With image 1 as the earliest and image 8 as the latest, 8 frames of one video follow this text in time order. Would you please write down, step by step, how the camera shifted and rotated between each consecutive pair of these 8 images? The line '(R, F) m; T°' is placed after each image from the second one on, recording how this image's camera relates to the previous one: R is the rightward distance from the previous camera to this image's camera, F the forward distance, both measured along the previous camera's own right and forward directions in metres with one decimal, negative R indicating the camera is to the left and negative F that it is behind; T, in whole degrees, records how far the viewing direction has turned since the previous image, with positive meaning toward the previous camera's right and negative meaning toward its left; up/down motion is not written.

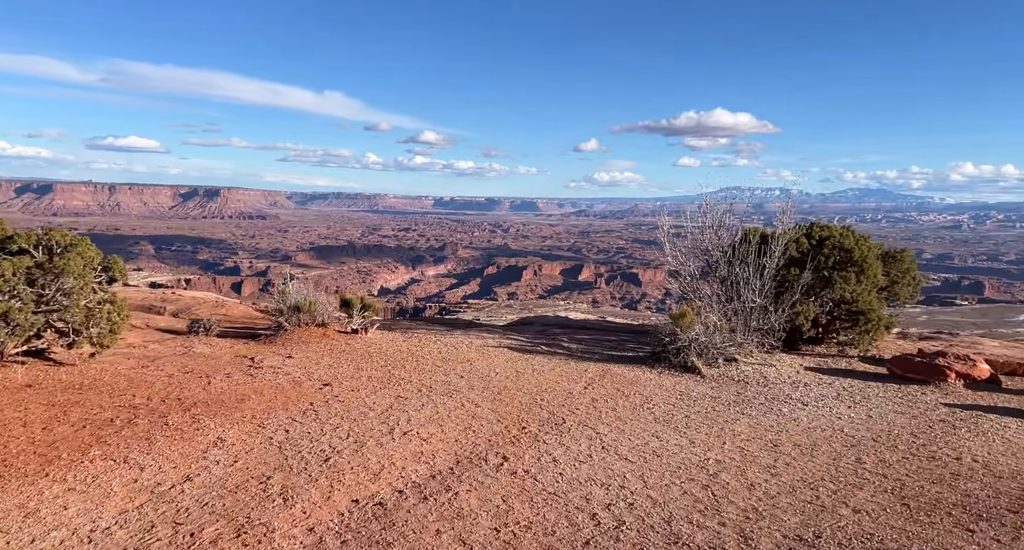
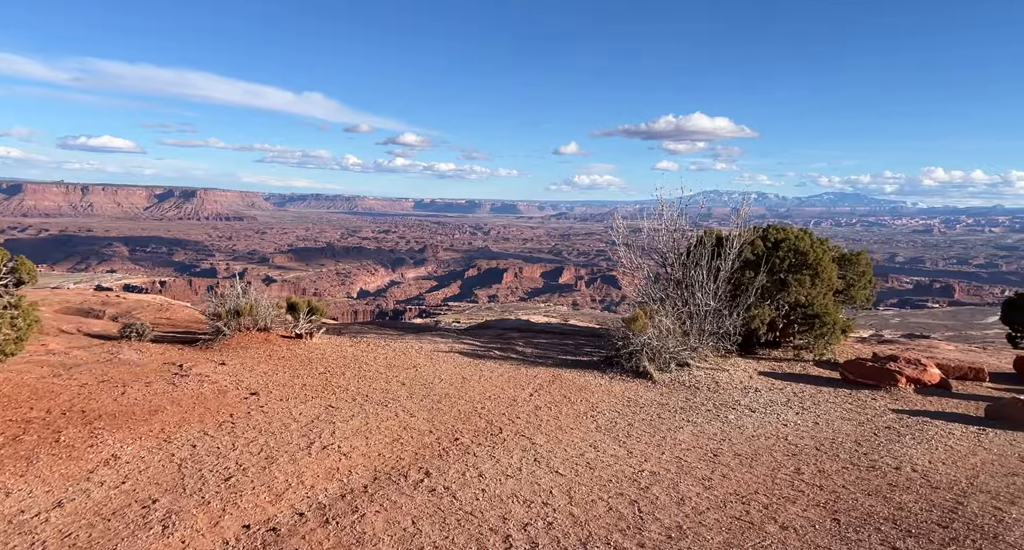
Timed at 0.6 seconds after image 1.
(+0.4, +0.2) m; +2°
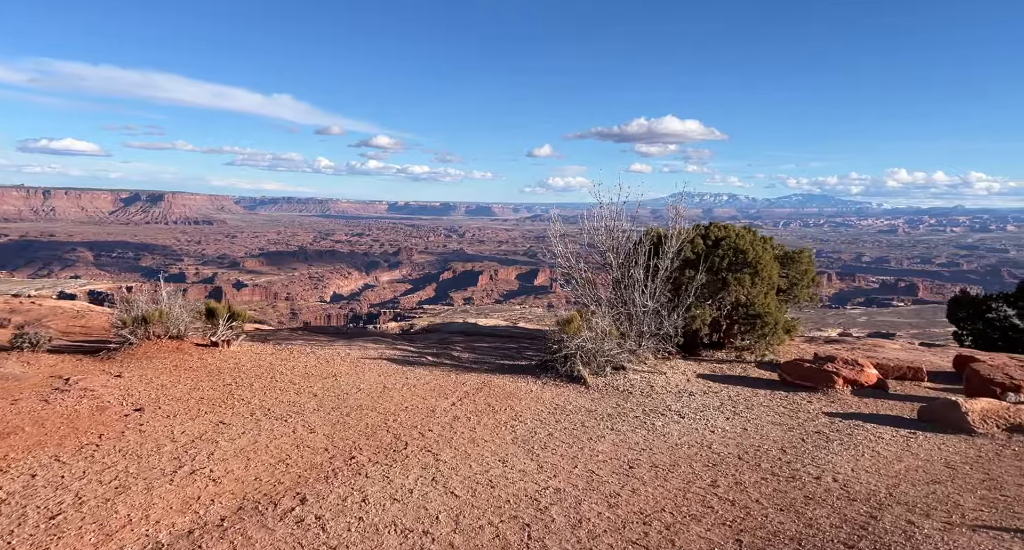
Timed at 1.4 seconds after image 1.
(+0.6, +0.4) m; +3°
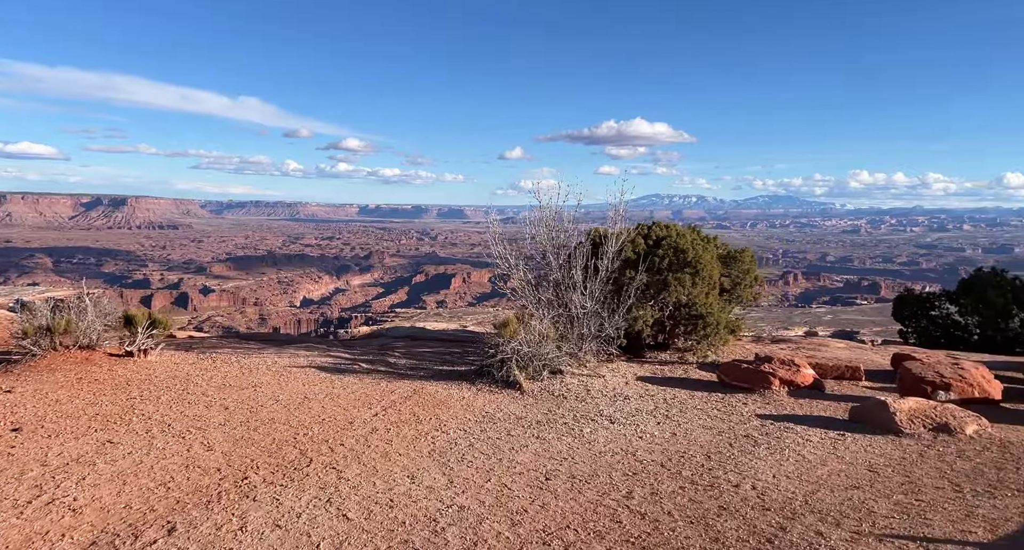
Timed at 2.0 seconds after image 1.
(+0.5, +0.3) m; +3°
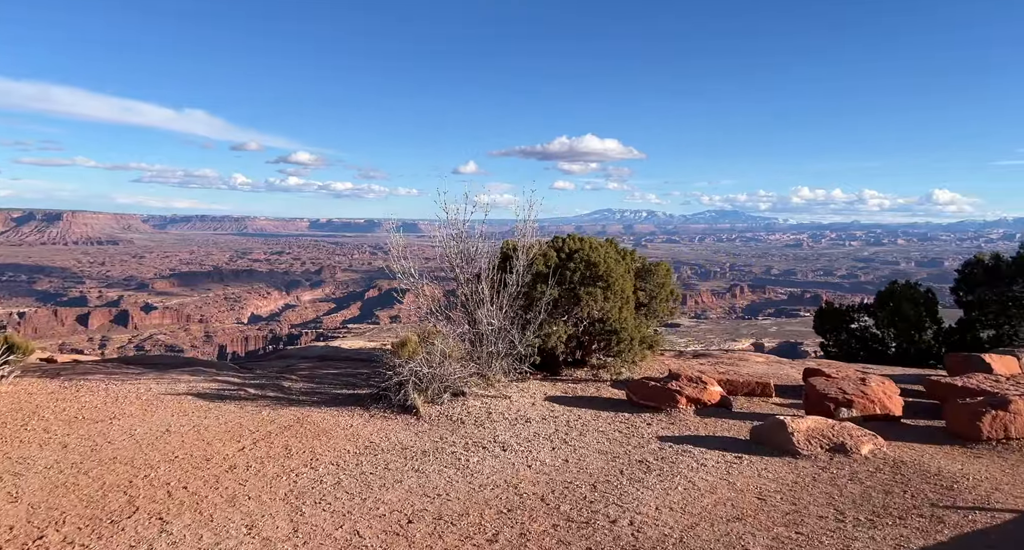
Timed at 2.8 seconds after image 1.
(+0.7, +0.5) m; +5°
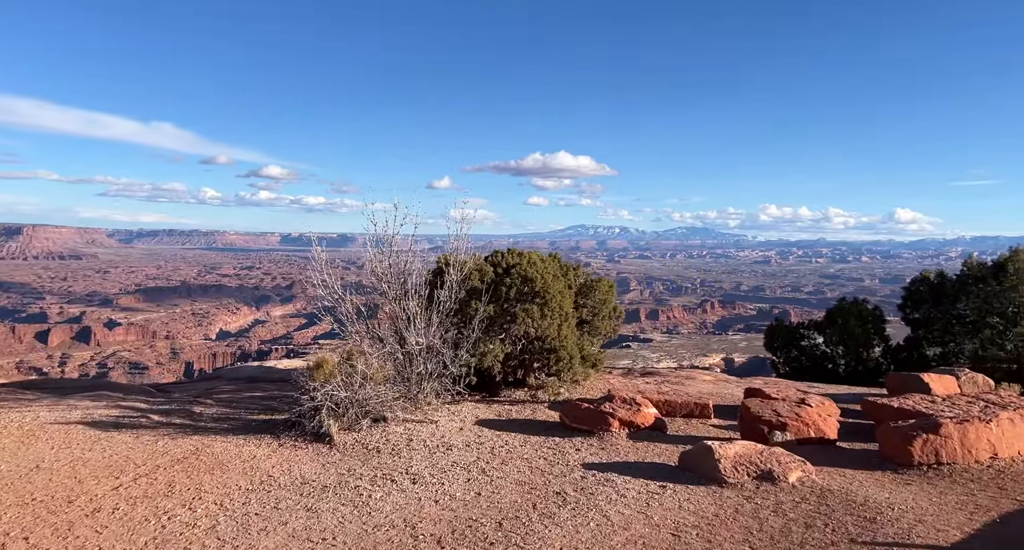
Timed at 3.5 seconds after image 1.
(+0.6, +0.5) m; +3°
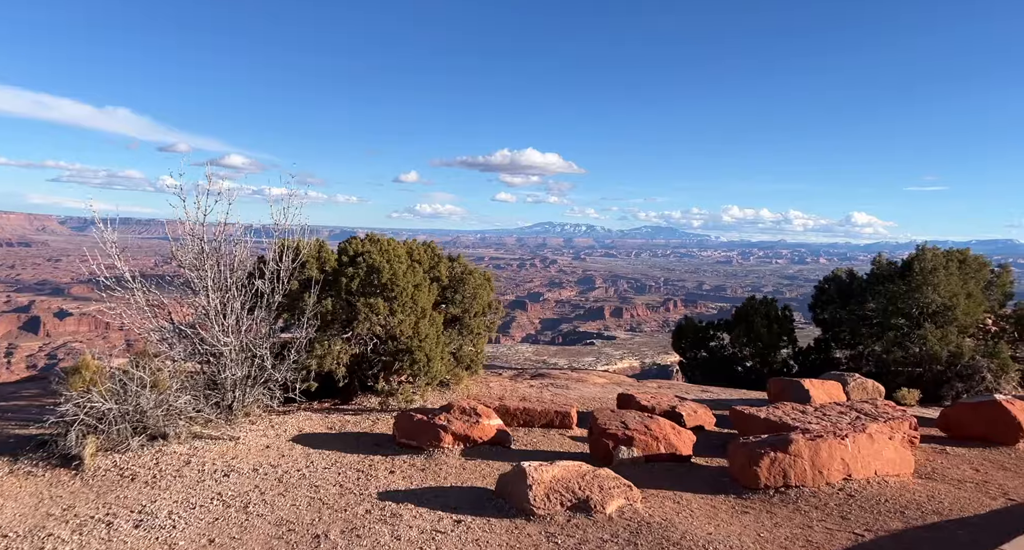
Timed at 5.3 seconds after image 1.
(+1.8, +1.4) m; +5°
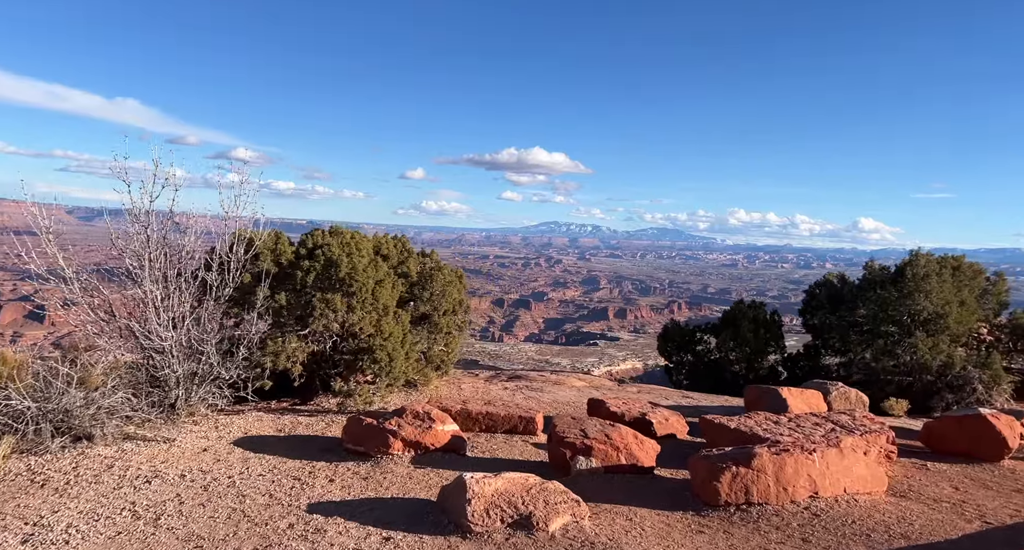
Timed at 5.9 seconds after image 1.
(+0.6, +0.5) m; 0°
